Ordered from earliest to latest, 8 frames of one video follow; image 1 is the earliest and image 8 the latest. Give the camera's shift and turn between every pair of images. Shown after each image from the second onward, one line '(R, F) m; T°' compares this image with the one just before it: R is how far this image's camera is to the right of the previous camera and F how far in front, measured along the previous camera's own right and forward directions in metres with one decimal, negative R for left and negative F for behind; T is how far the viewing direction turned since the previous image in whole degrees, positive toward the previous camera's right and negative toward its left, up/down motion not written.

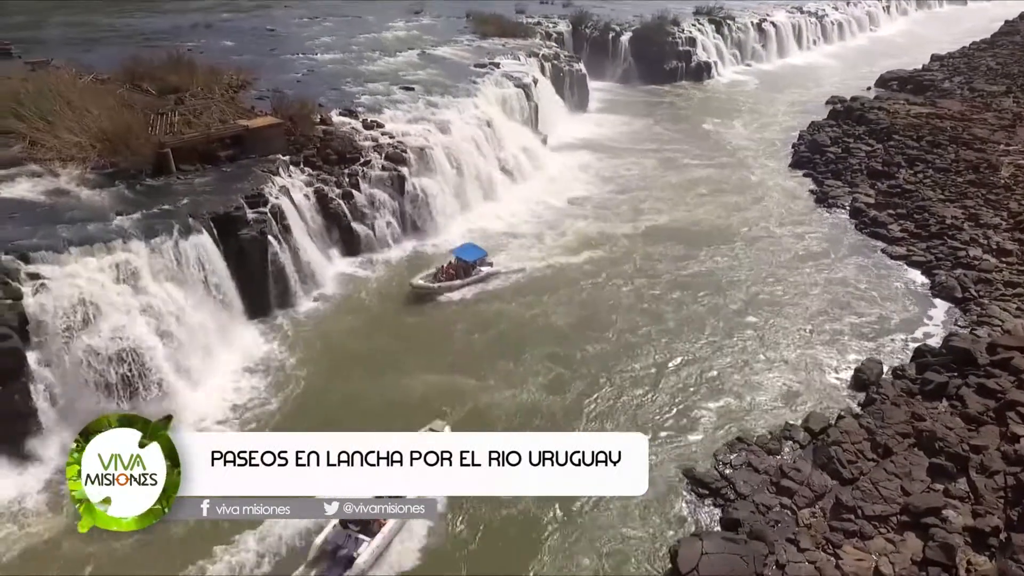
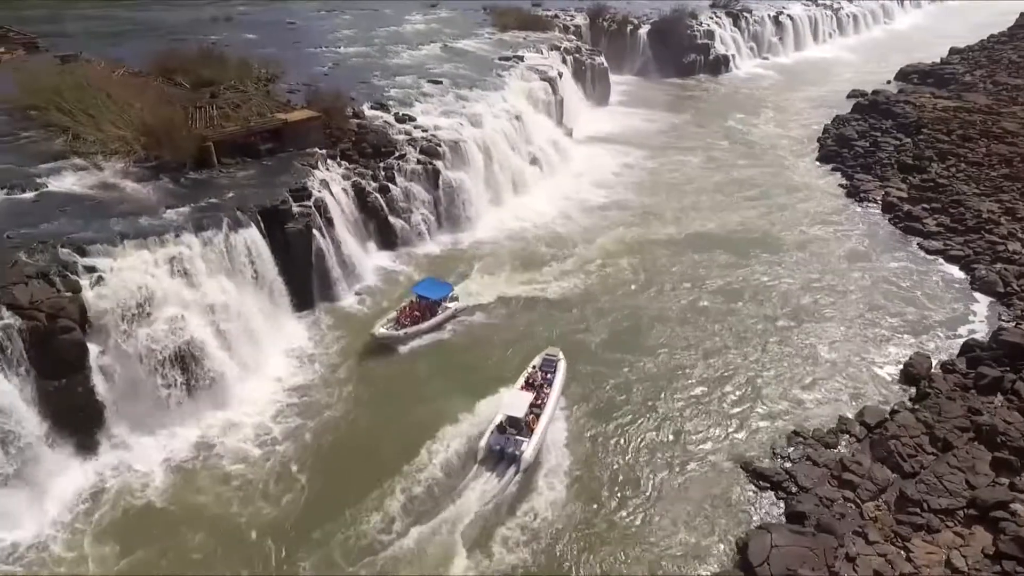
(-1.5, 0.0) m; 0°
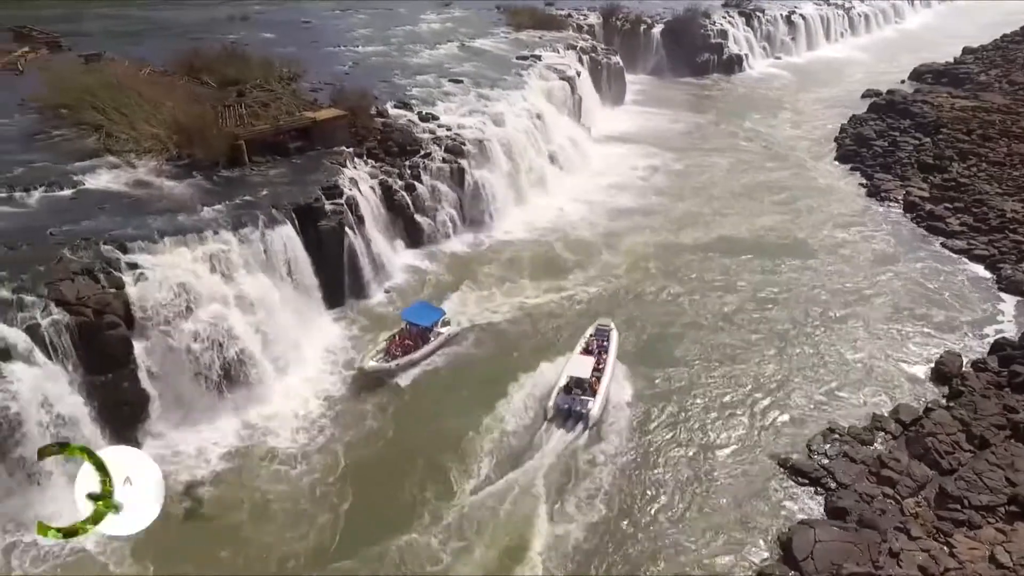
(-1.0, -0.2) m; 0°
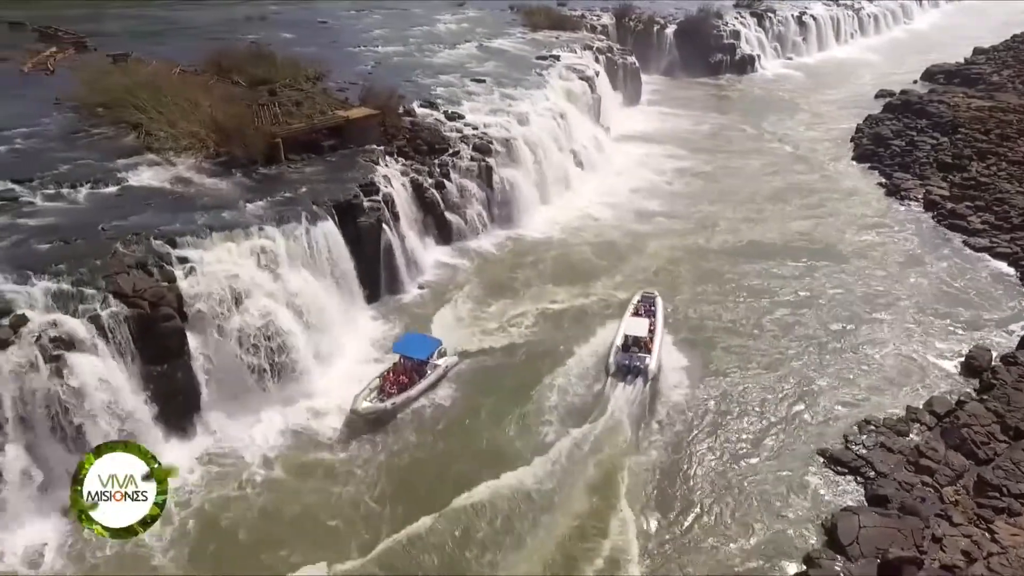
(-1.2, -0.4) m; 0°
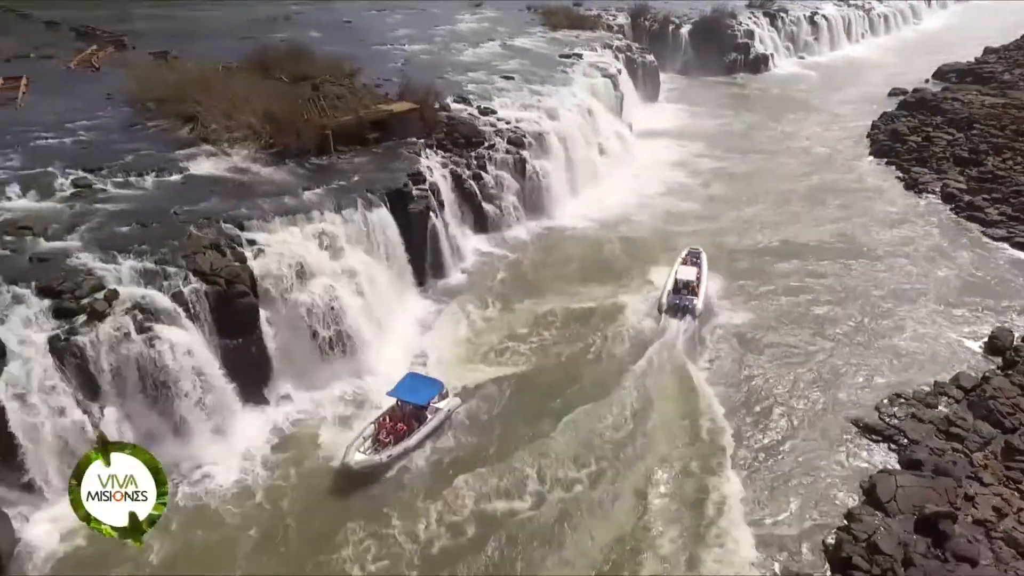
(-1.4, -1.1) m; 0°
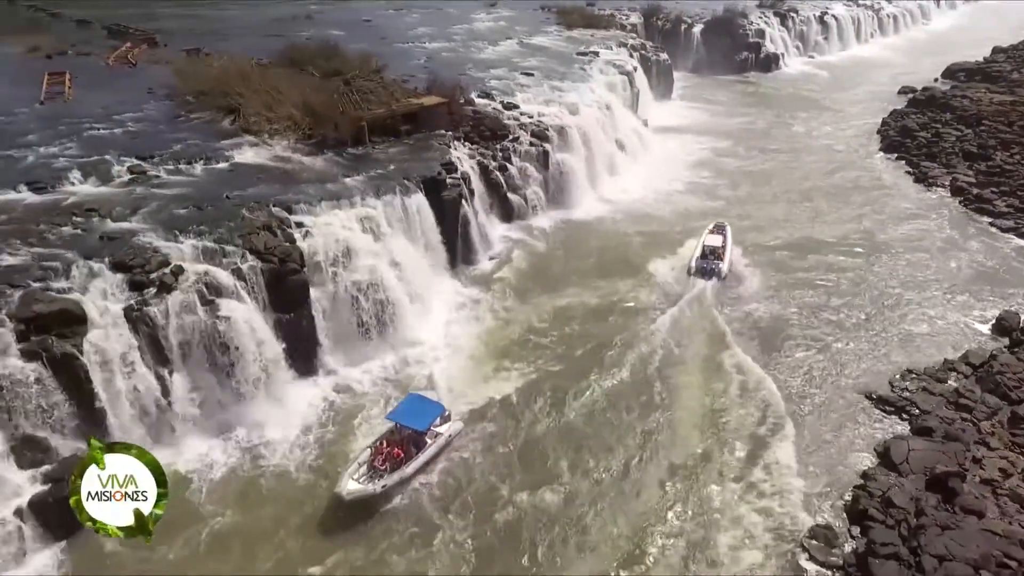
(-0.9, -1.1) m; 0°
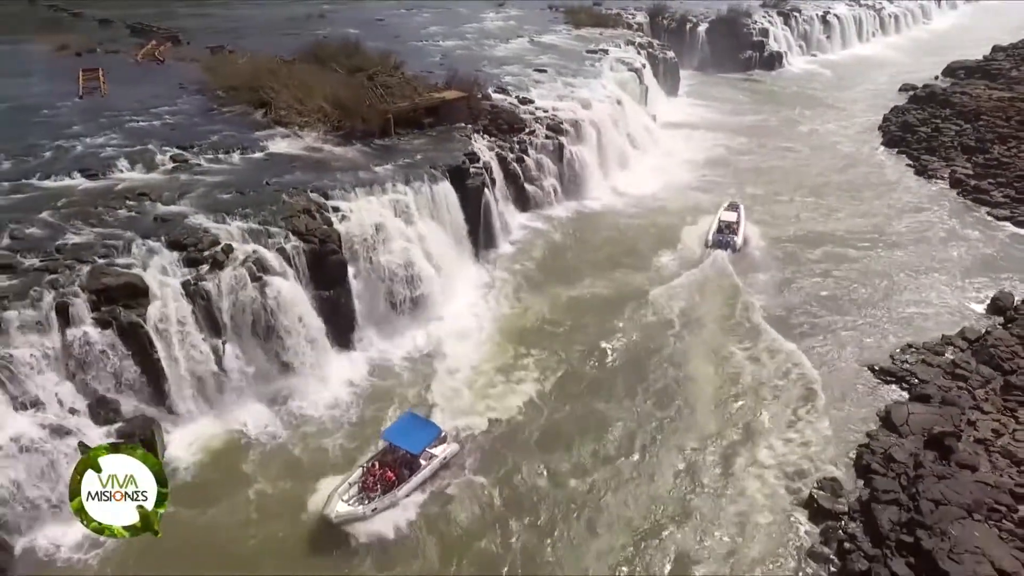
(-0.8, -1.2) m; 0°
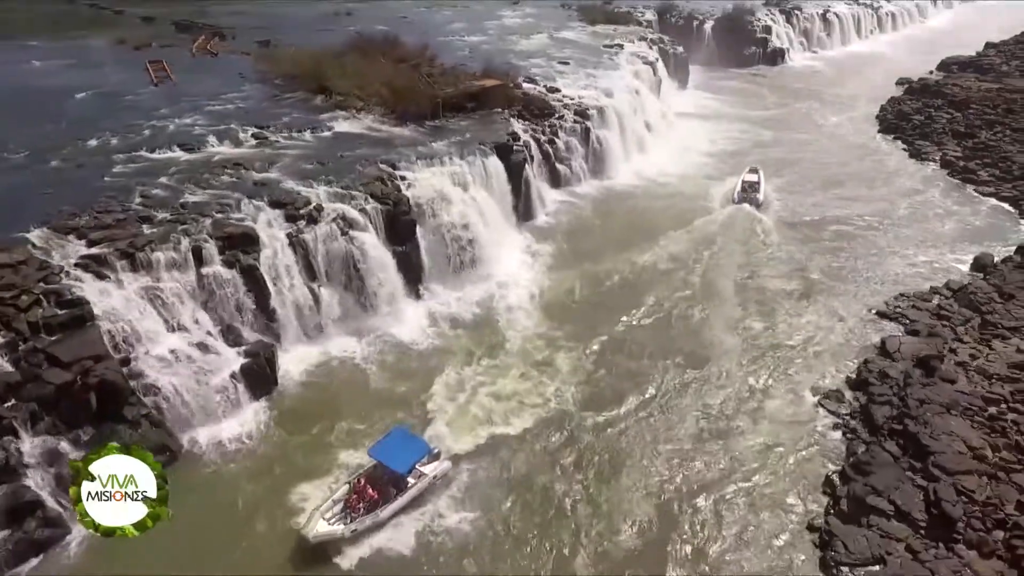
(-1.9, -3.1) m; 0°
